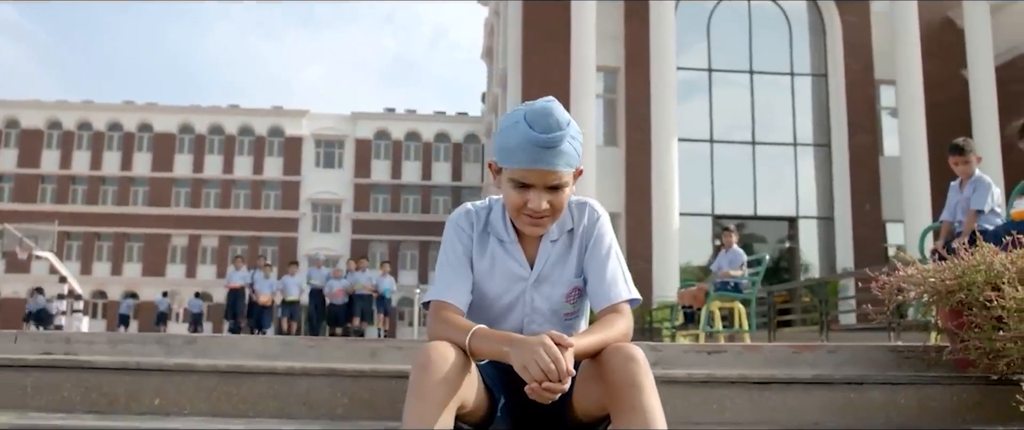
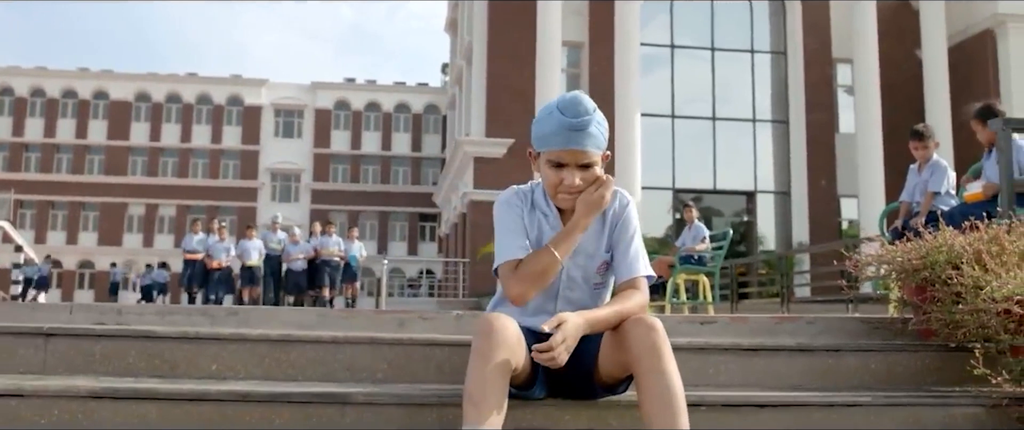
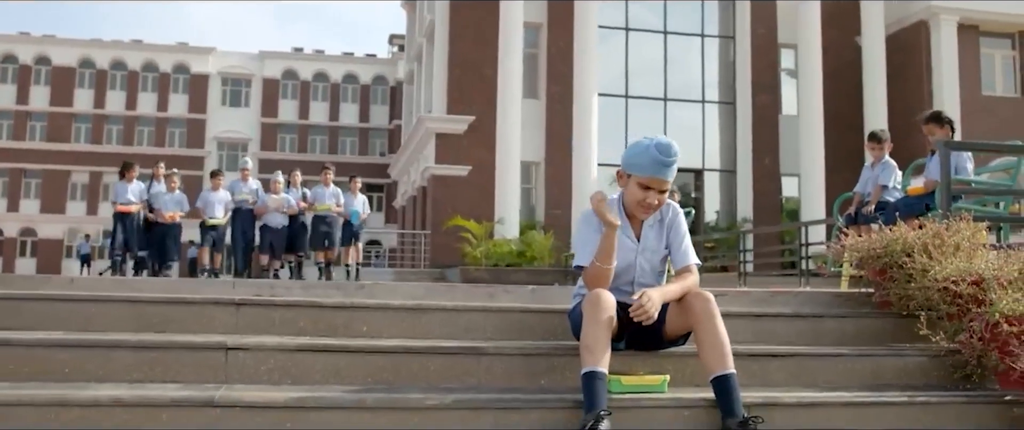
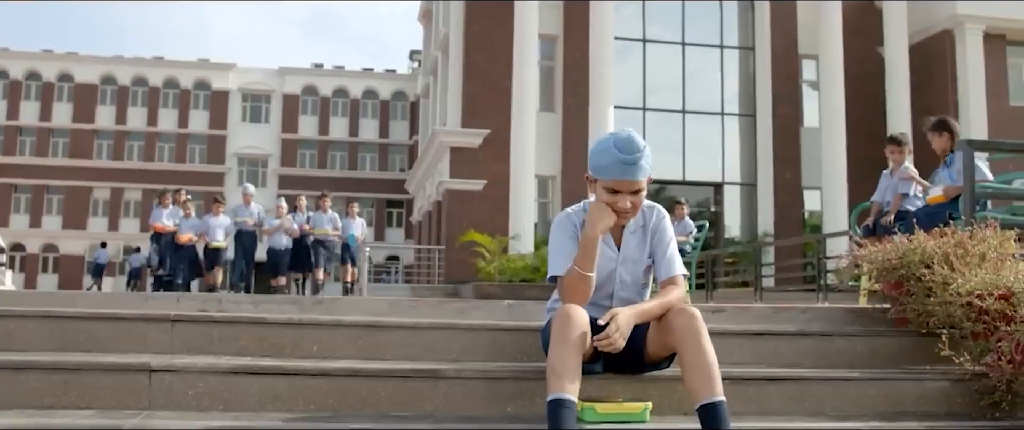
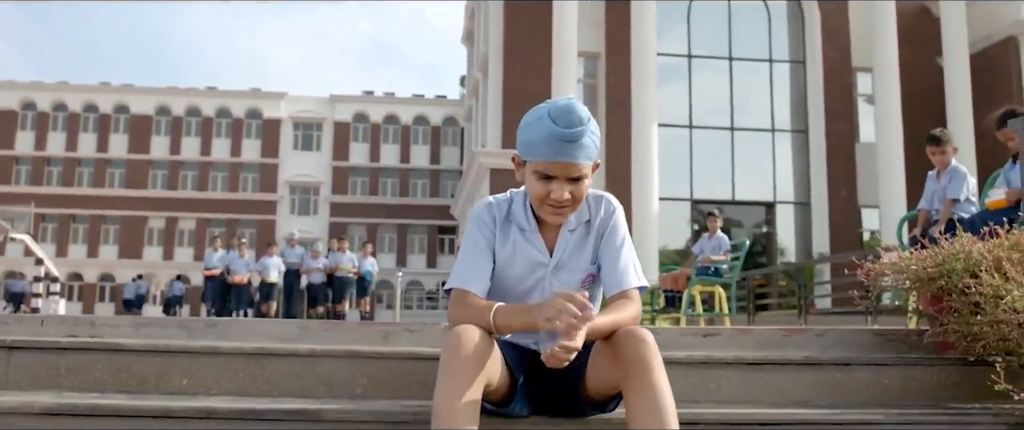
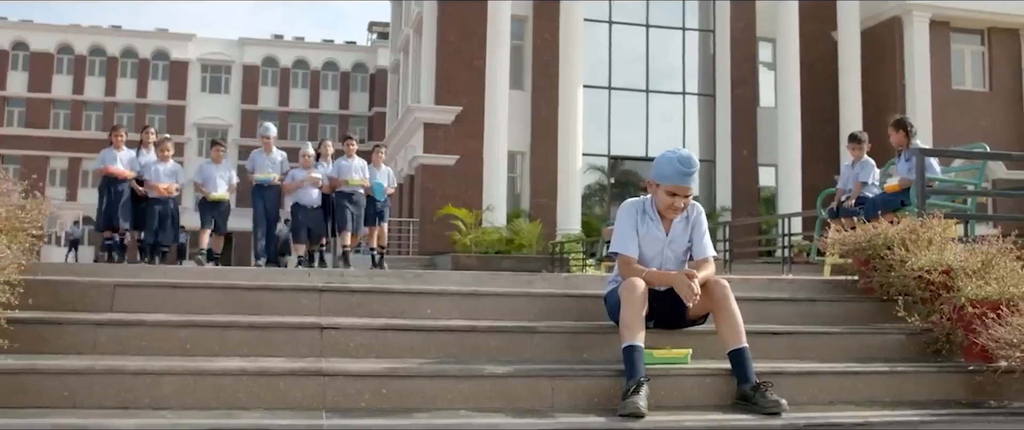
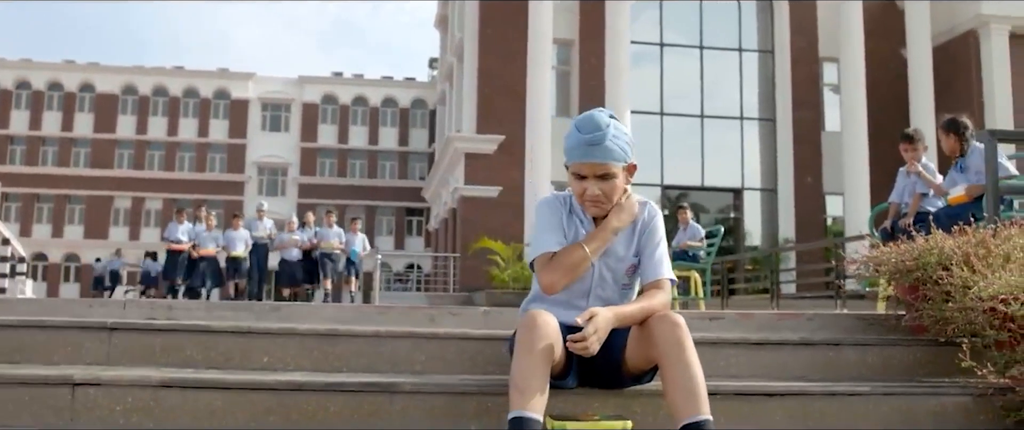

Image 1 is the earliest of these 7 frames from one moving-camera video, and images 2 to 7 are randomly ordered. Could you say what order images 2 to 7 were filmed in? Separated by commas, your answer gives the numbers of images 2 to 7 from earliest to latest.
5, 2, 7, 4, 3, 6
